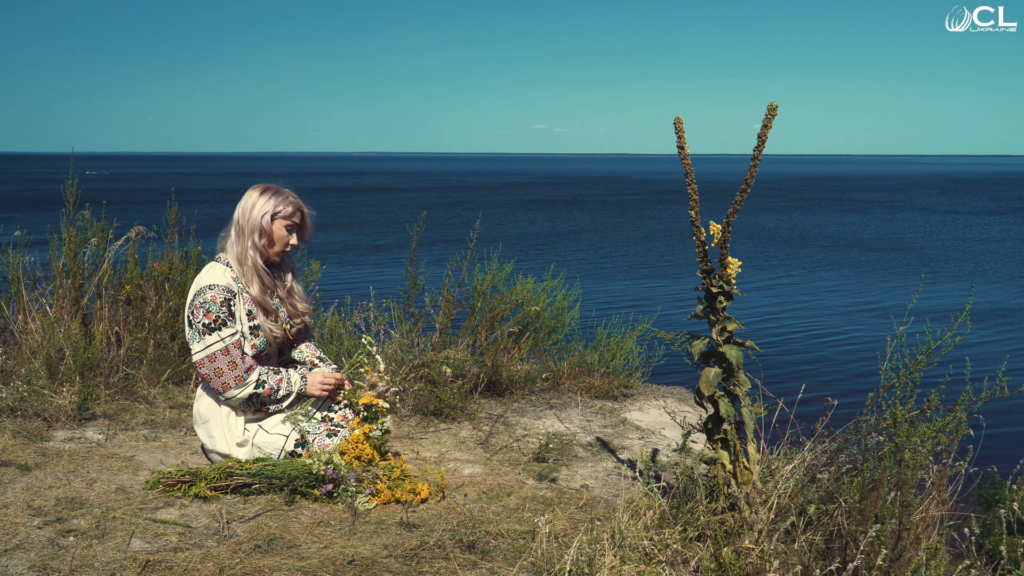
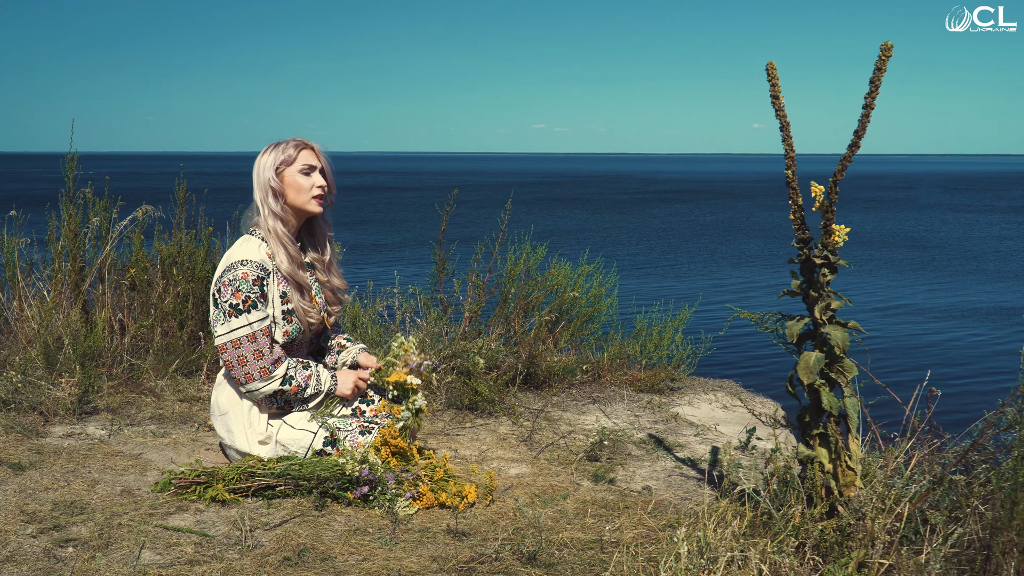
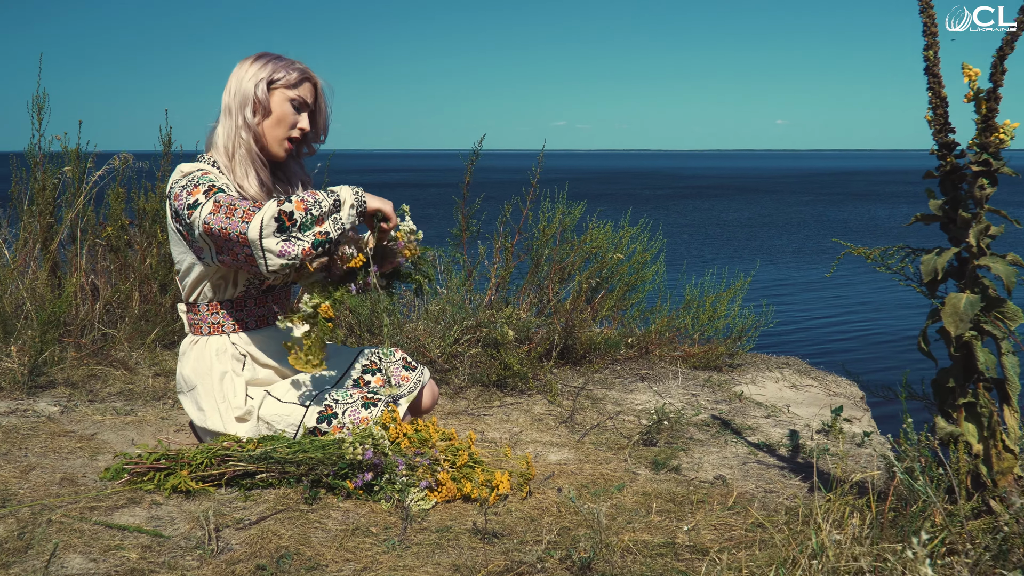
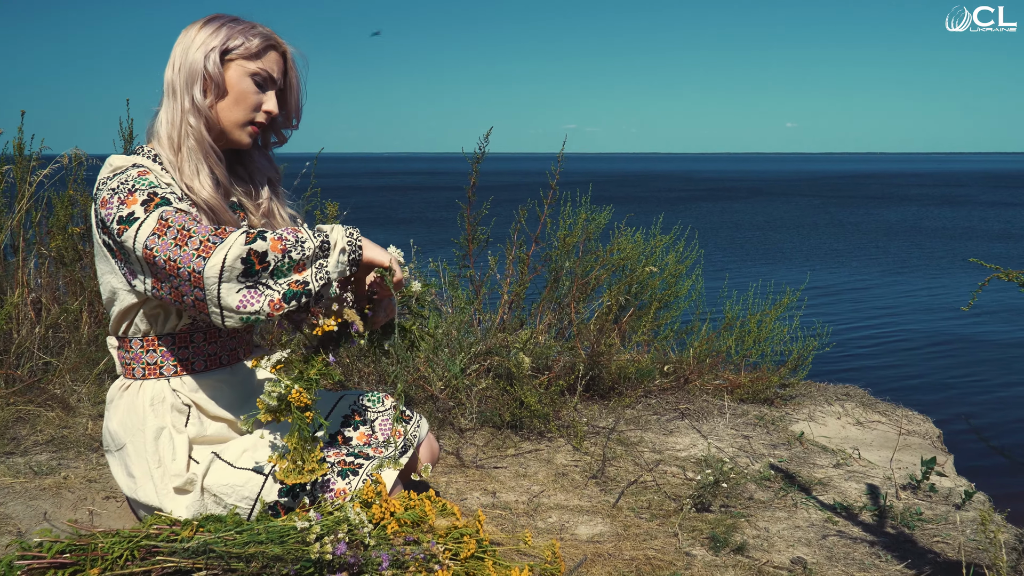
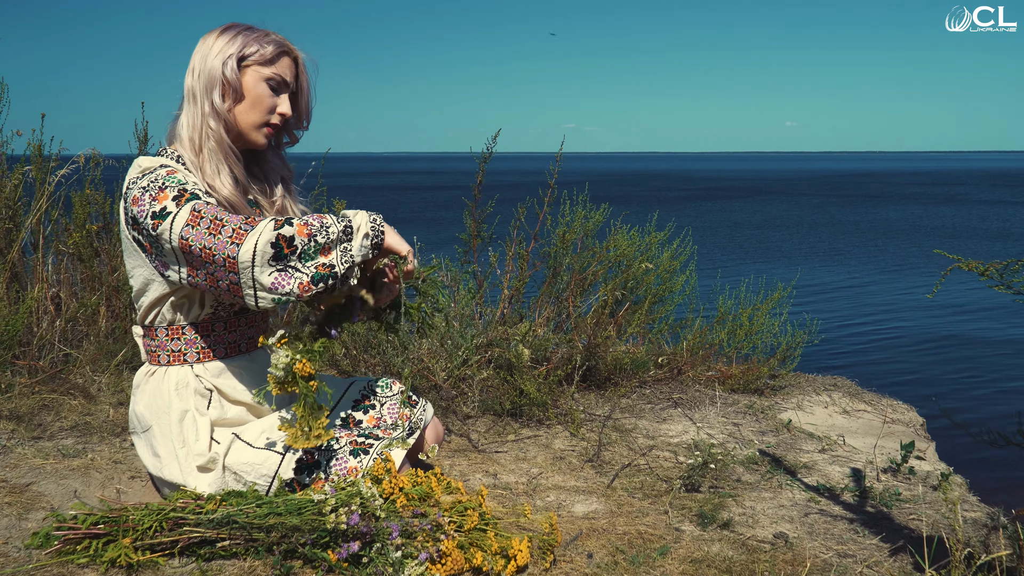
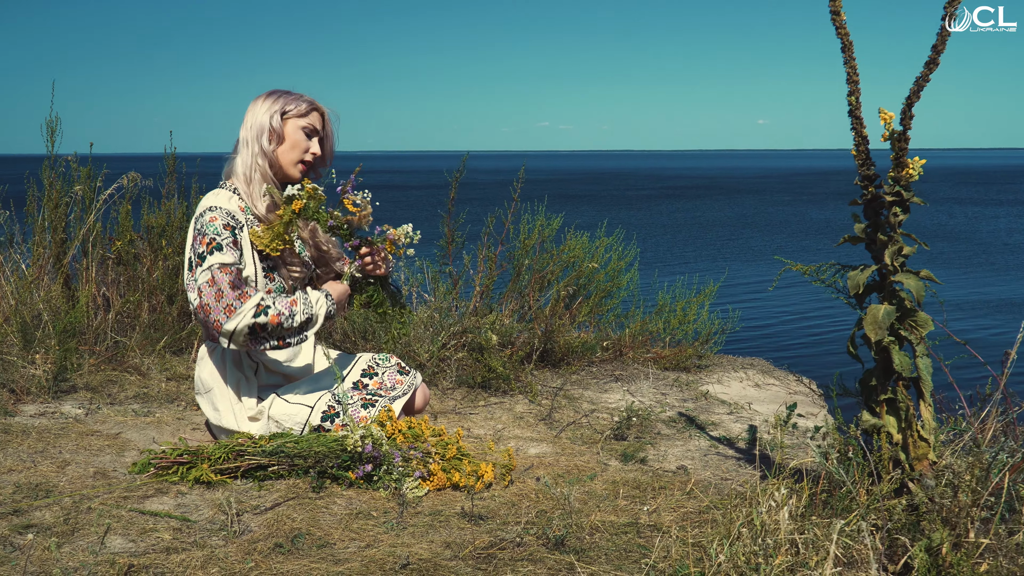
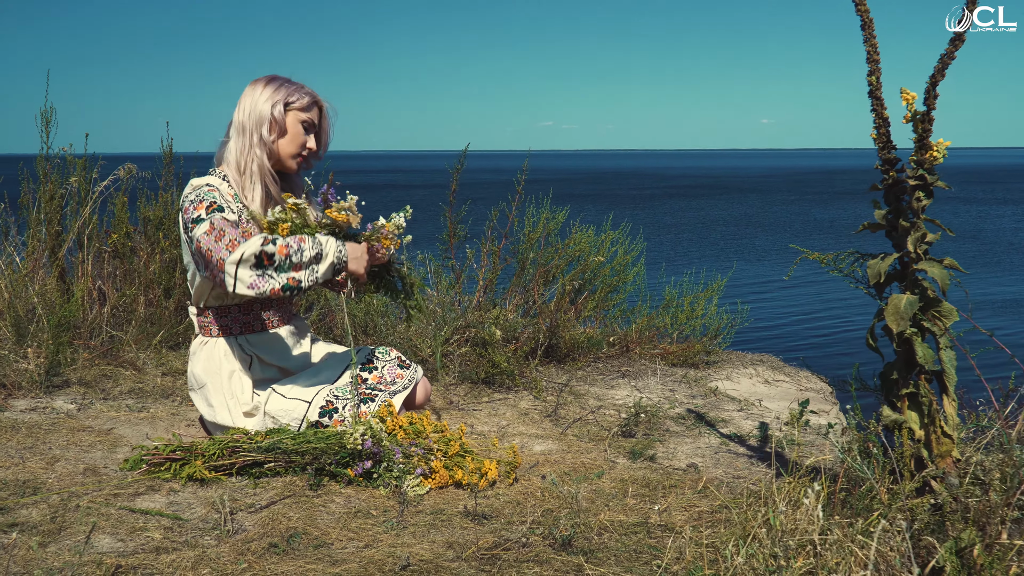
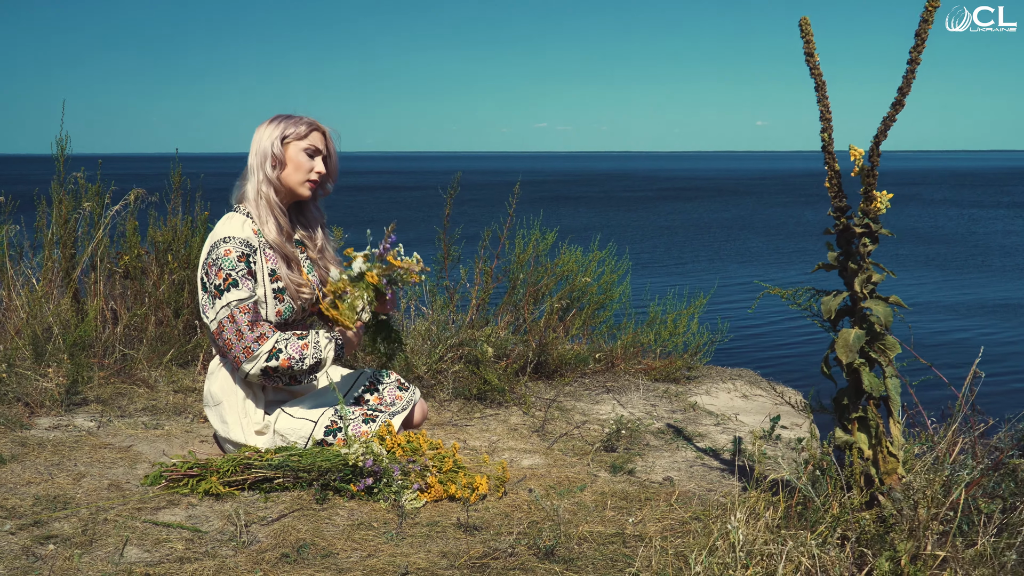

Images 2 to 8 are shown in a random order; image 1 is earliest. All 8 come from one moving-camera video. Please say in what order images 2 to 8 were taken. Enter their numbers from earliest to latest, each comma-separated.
2, 8, 6, 7, 3, 5, 4
